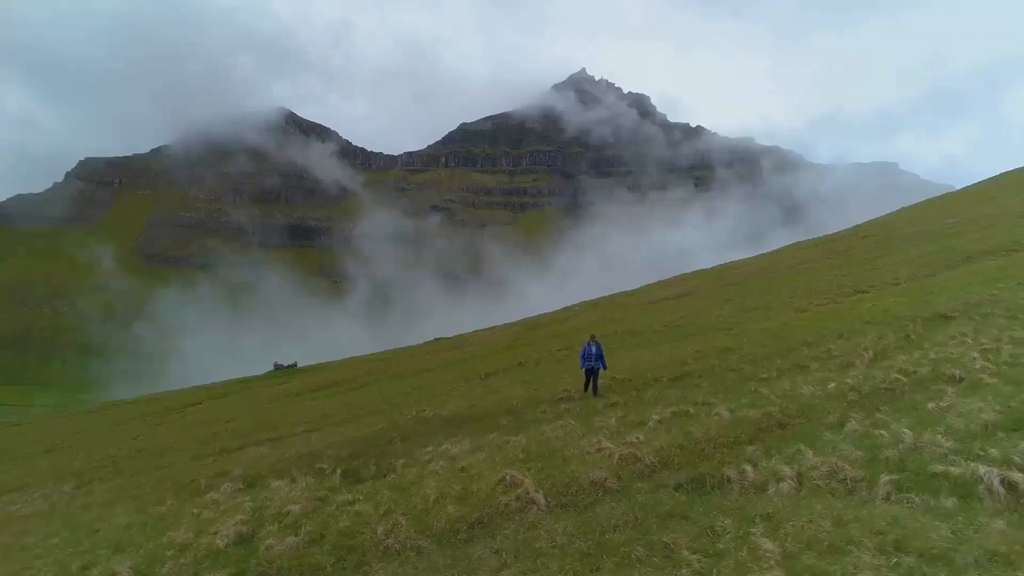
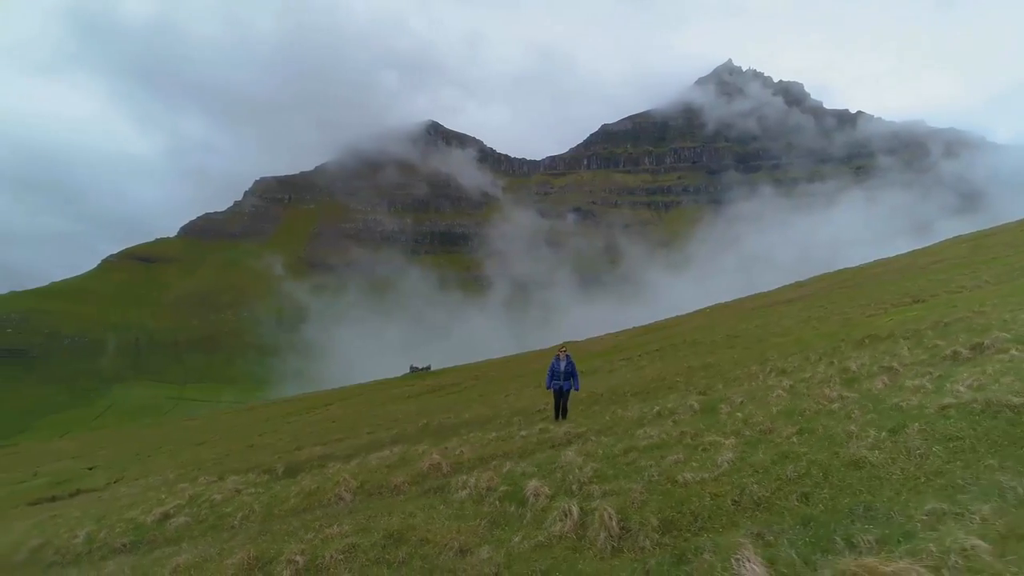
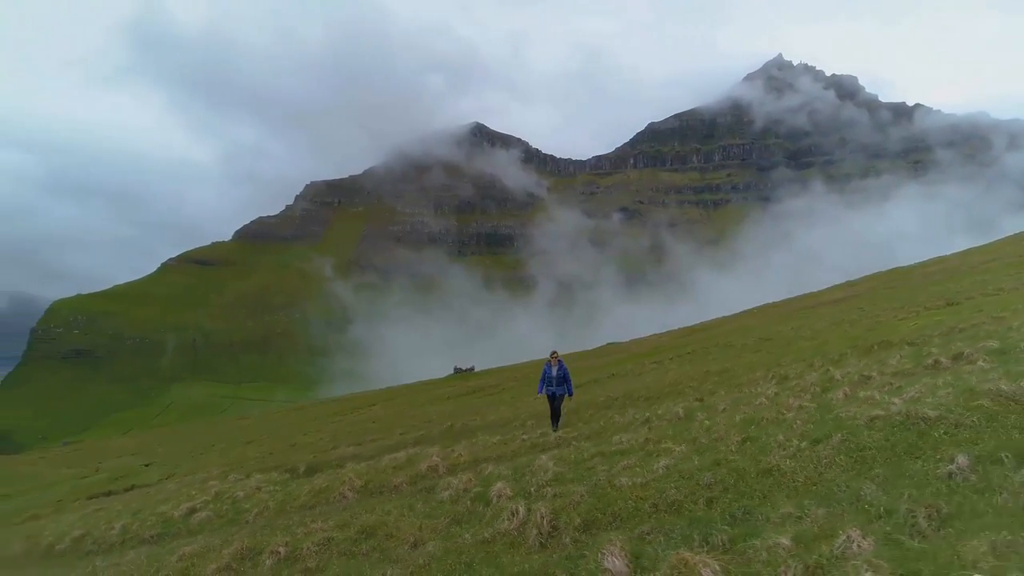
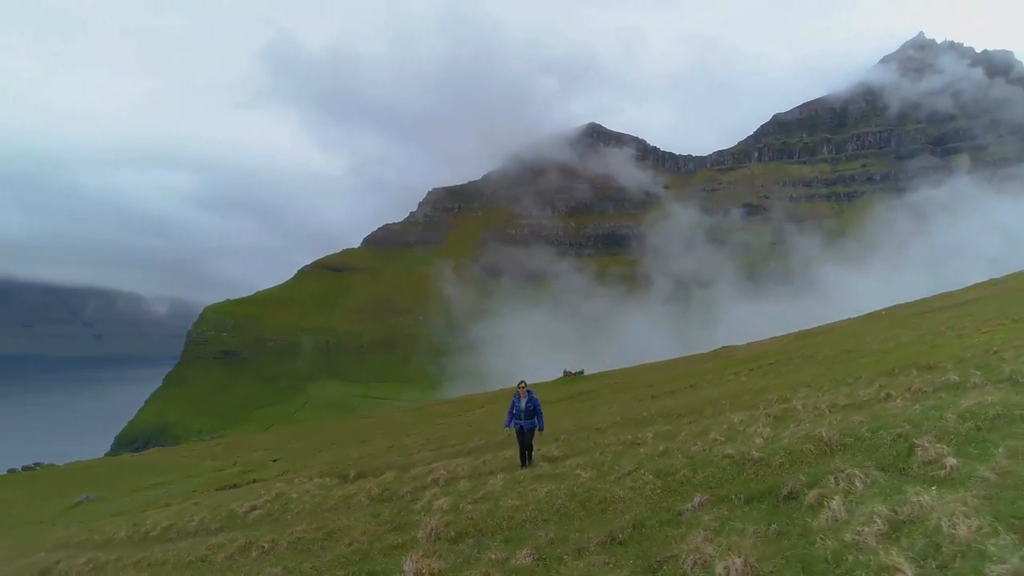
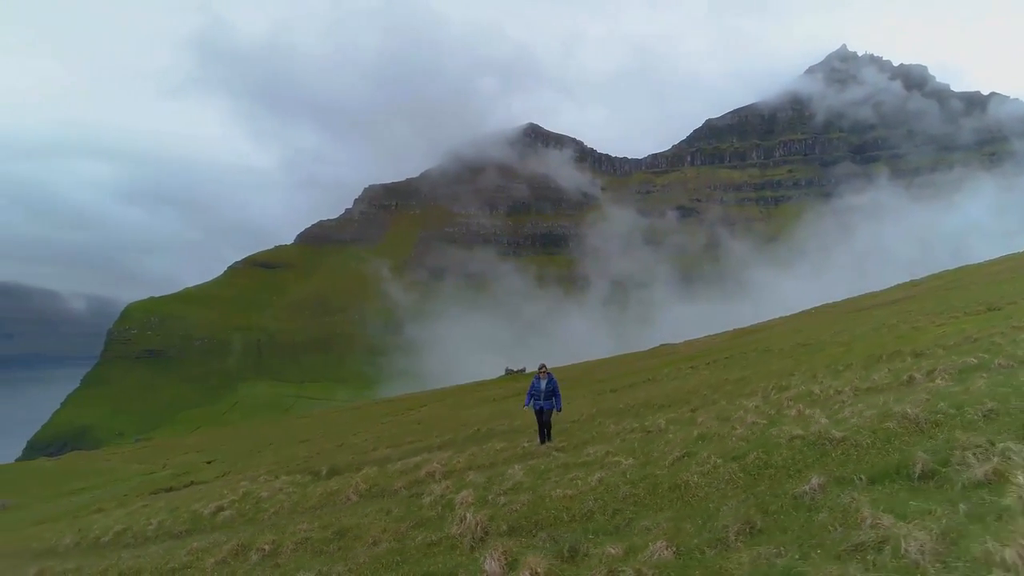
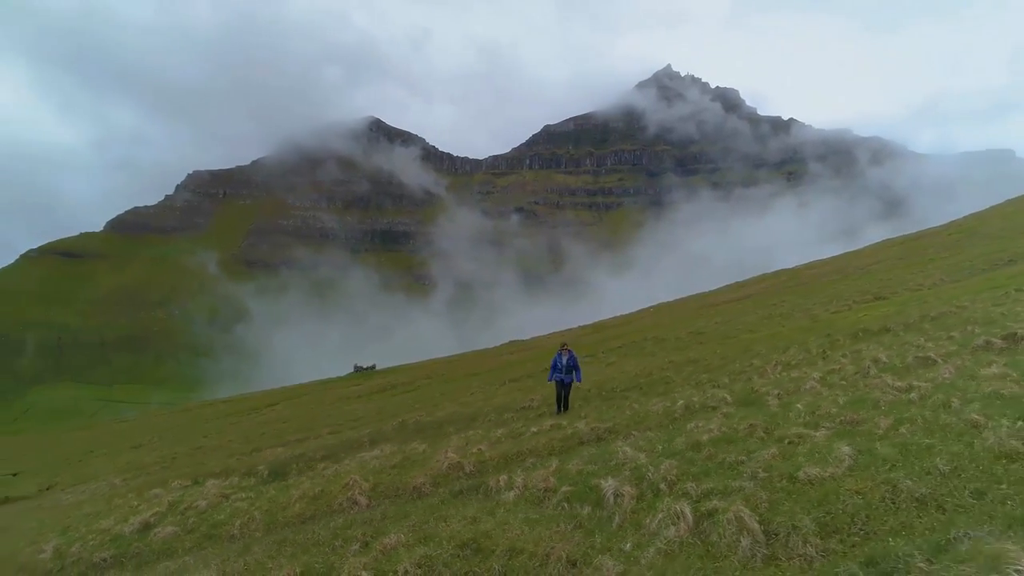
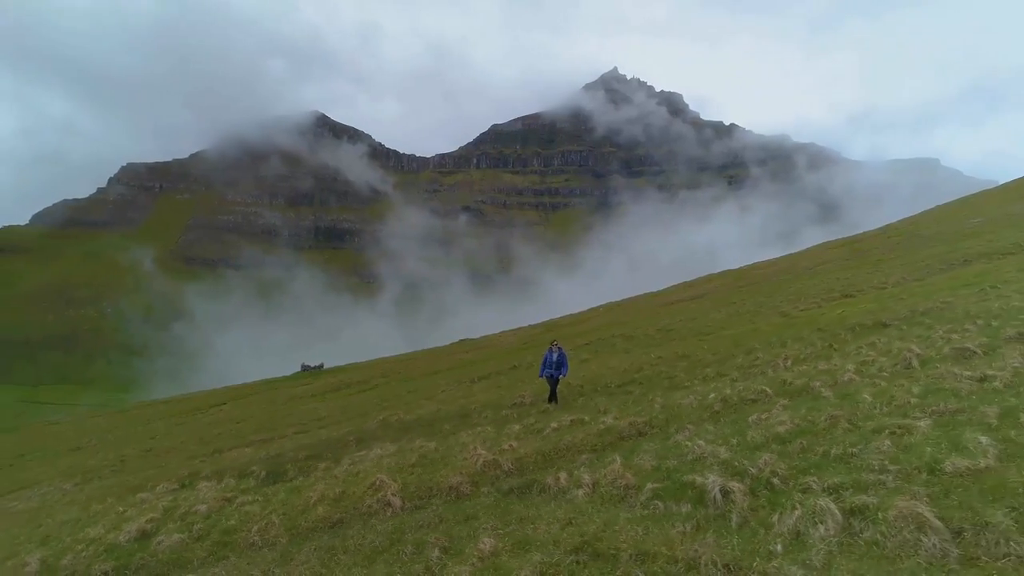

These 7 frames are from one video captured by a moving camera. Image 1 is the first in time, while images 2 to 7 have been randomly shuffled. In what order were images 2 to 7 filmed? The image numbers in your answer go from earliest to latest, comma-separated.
7, 6, 2, 3, 5, 4
